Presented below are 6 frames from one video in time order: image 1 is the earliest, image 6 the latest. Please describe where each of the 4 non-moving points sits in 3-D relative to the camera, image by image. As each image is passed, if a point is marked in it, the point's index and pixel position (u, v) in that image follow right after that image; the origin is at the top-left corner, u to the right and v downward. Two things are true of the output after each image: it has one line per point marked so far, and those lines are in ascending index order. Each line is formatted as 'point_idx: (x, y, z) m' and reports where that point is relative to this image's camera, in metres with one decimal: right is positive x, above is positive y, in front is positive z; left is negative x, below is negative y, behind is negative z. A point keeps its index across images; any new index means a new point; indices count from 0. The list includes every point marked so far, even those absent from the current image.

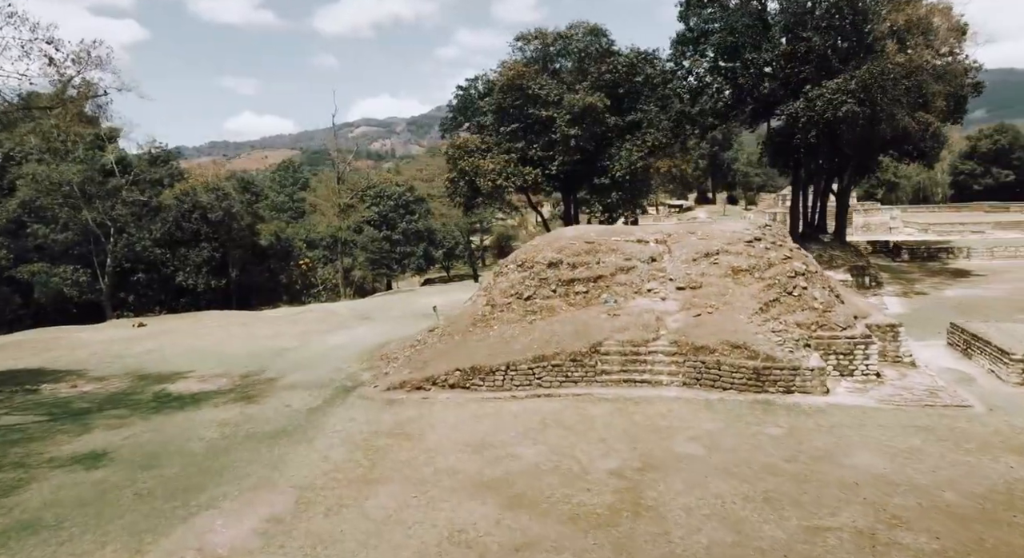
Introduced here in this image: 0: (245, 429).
0: (-5.0, -2.8, +11.0) m
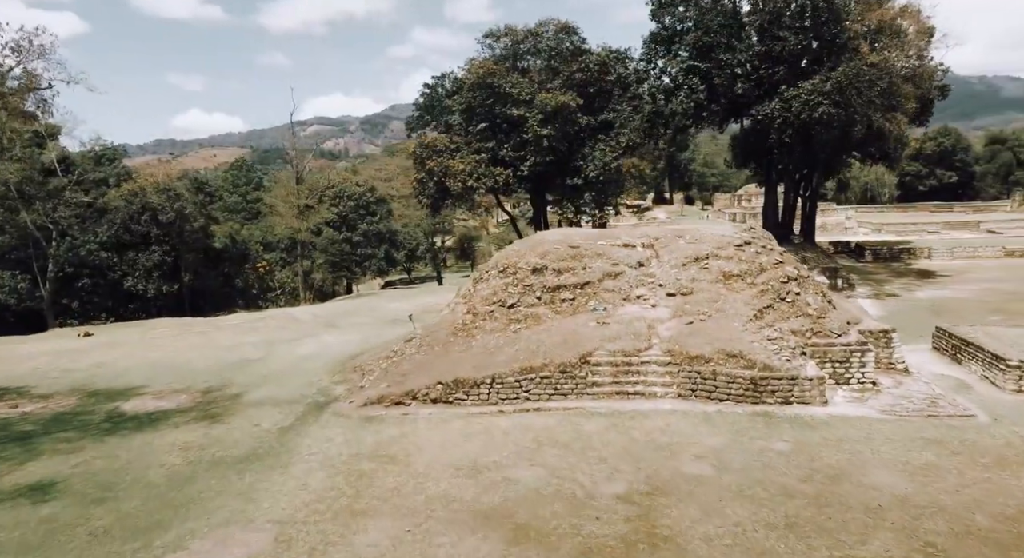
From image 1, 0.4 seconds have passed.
0: (-5.2, -3.0, +10.1) m
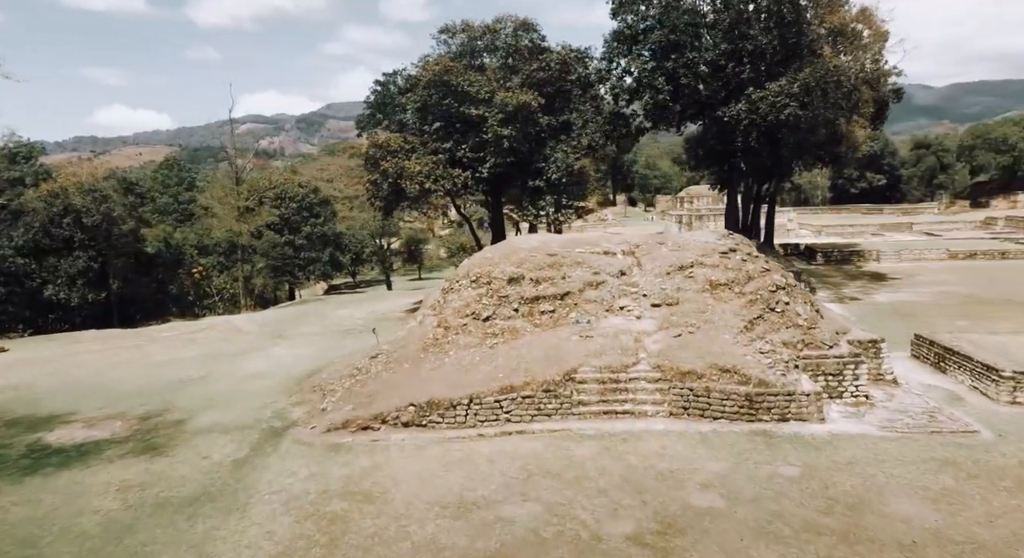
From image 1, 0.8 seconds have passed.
0: (-5.4, -3.3, +8.9) m
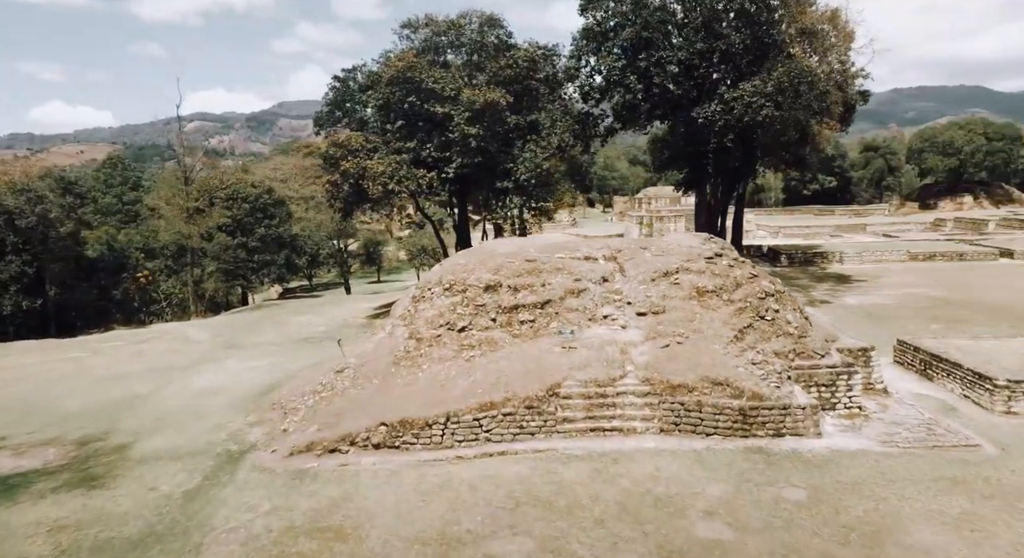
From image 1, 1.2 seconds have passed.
0: (-5.7, -3.5, +7.8) m
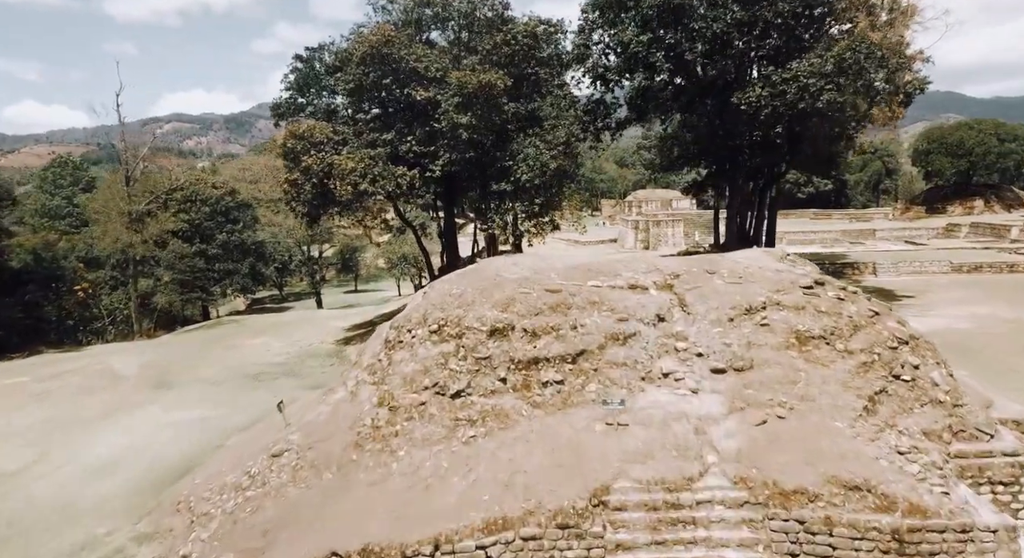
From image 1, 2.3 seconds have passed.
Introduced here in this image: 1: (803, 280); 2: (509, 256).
0: (-5.4, -4.0, +4.4) m
1: (+3.8, 0.0, +7.7) m
2: (-0.1, +0.3, +9.0) m
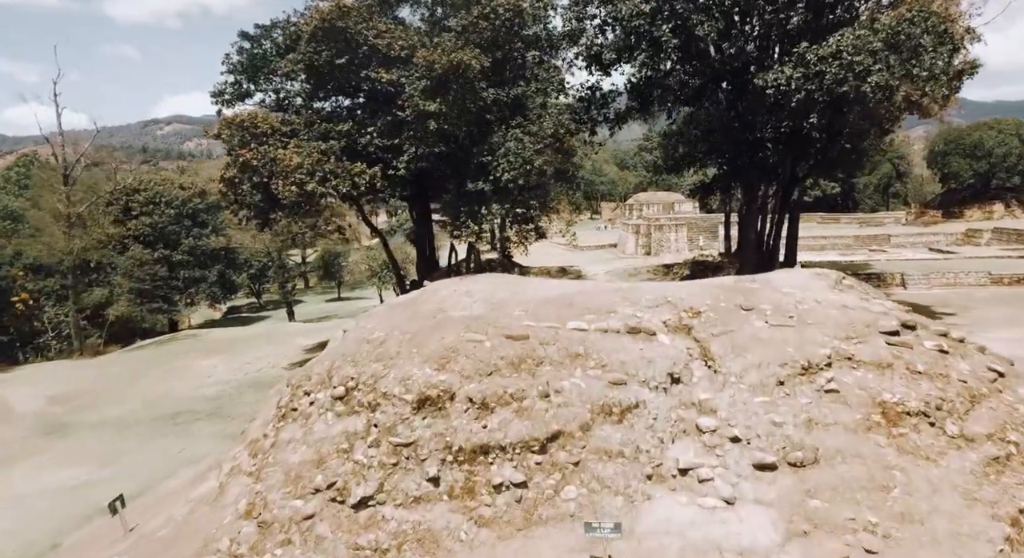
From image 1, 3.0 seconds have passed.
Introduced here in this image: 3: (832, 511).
0: (-5.9, -4.3, +2.0) m
1: (+3.3, -0.4, +5.3) m
2: (-0.5, 0.0, +6.6) m
3: (+2.3, -1.7, +4.3) m
